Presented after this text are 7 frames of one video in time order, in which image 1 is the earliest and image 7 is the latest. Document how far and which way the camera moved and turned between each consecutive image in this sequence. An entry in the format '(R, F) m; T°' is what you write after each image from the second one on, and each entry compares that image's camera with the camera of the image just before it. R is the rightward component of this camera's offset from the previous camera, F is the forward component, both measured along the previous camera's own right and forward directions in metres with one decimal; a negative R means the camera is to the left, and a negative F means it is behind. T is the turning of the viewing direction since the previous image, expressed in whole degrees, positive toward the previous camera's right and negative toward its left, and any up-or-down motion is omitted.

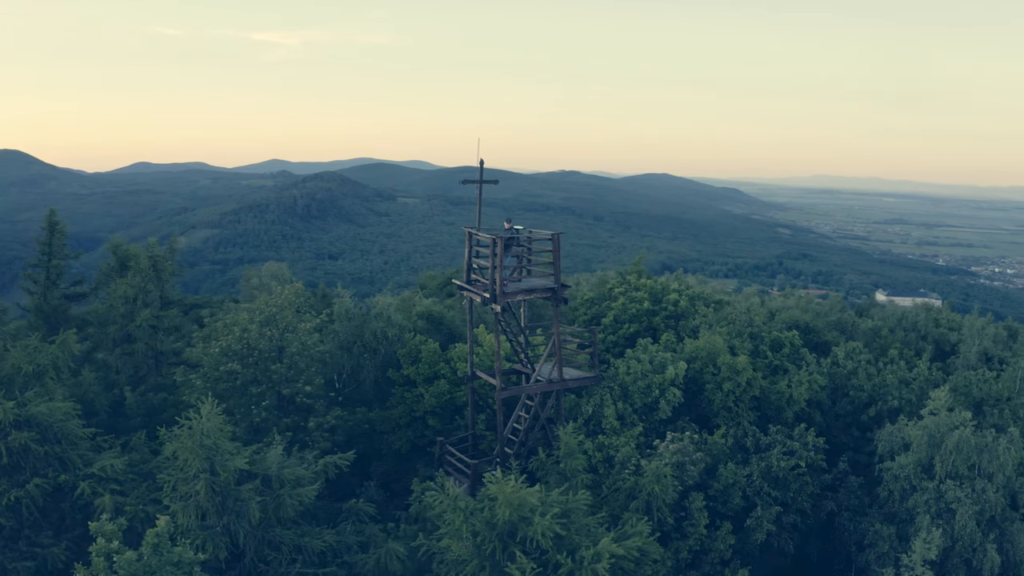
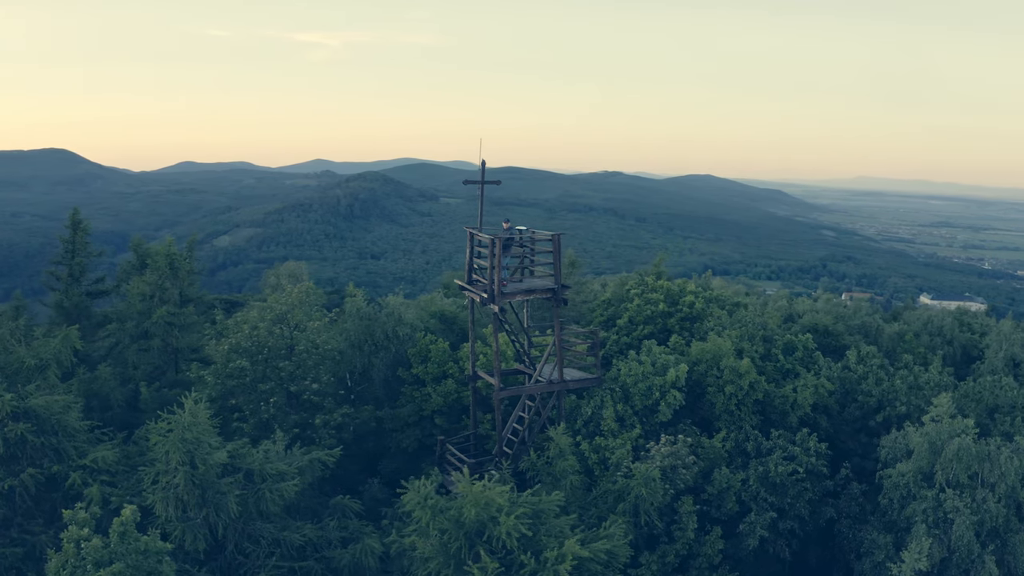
(+1.1, 0.0) m; -3°
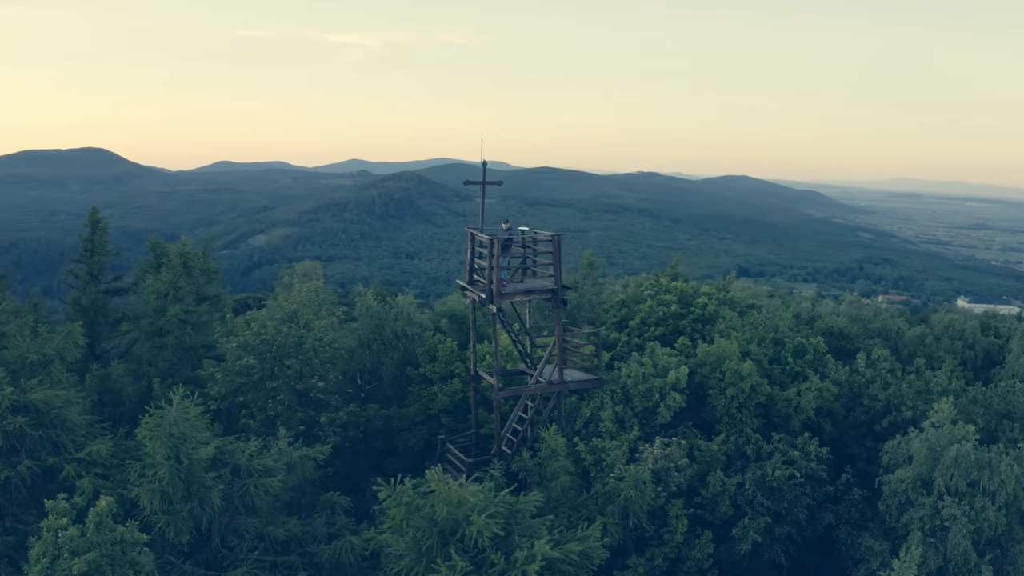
(+0.9, 0.0) m; -2°
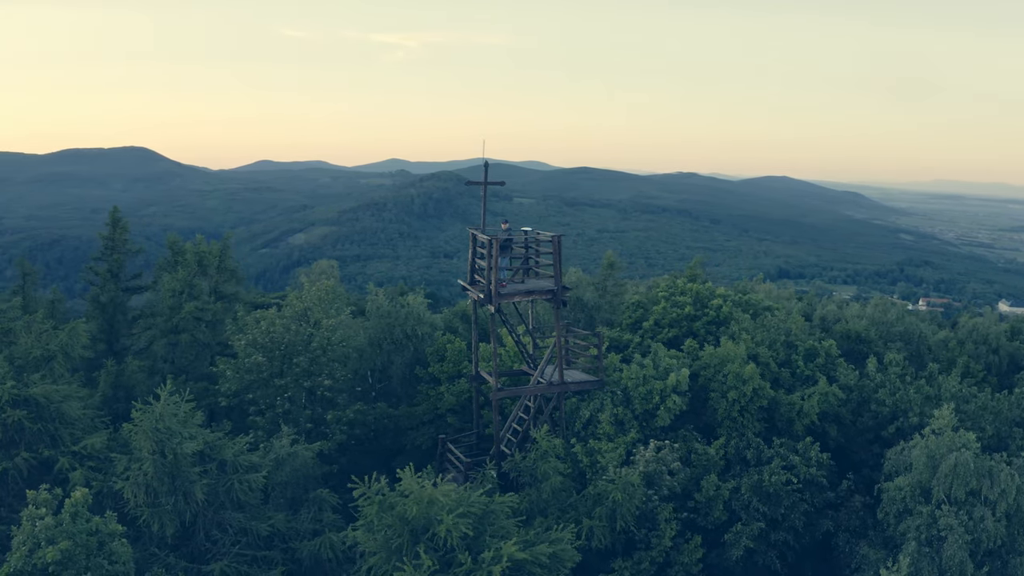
(+1.0, 0.0) m; -2°
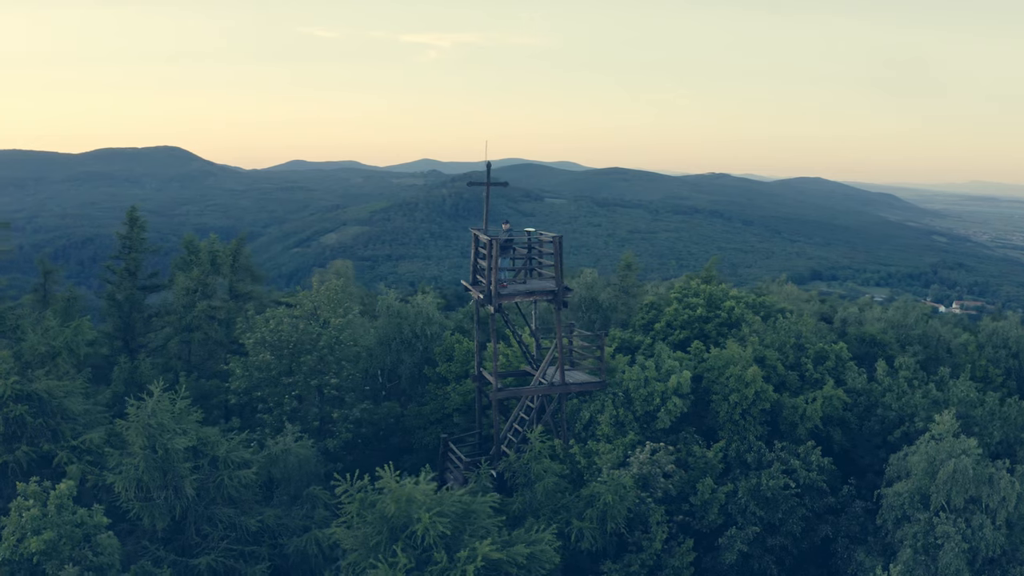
(+0.8, 0.0) m; -2°
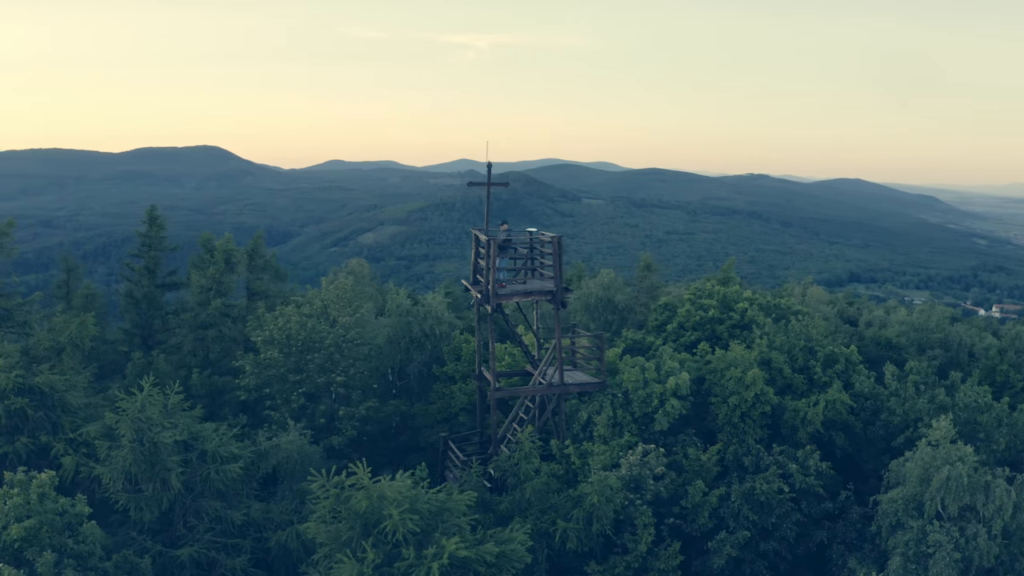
(+1.0, 0.0) m; -2°
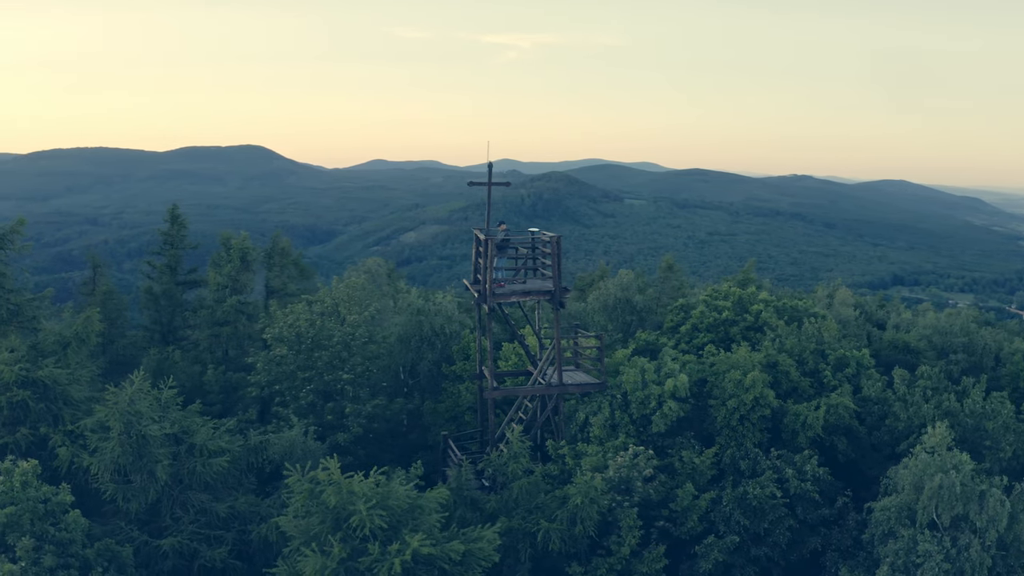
(+1.1, 0.0) m; -3°
